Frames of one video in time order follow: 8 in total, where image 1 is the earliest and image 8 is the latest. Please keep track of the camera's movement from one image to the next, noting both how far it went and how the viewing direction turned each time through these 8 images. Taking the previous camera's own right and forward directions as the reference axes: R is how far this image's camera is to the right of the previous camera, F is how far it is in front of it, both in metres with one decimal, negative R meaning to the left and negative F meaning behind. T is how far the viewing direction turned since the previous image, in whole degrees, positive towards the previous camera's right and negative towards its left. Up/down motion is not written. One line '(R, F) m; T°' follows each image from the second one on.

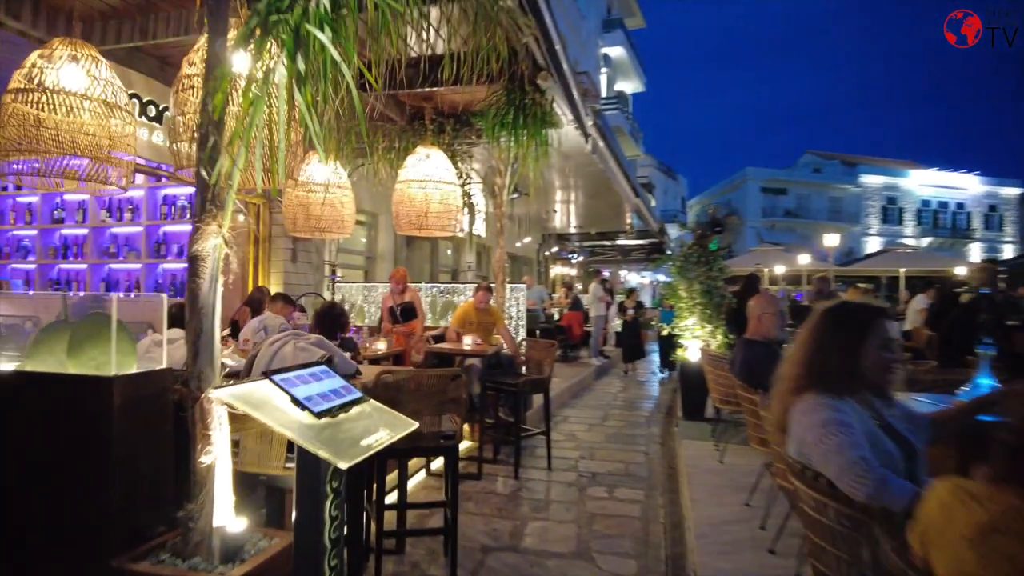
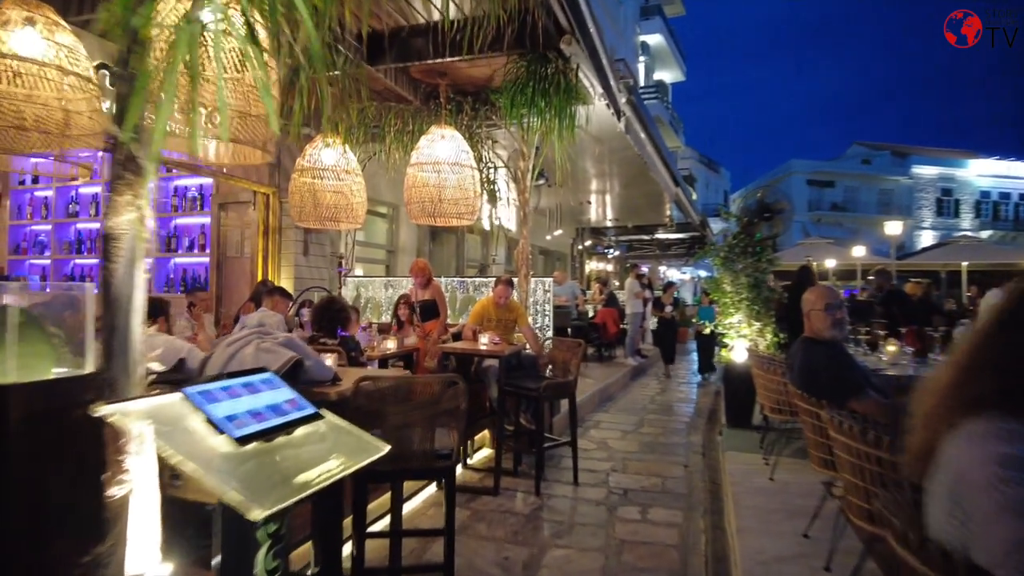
(+0.1, +0.6) m; -3°
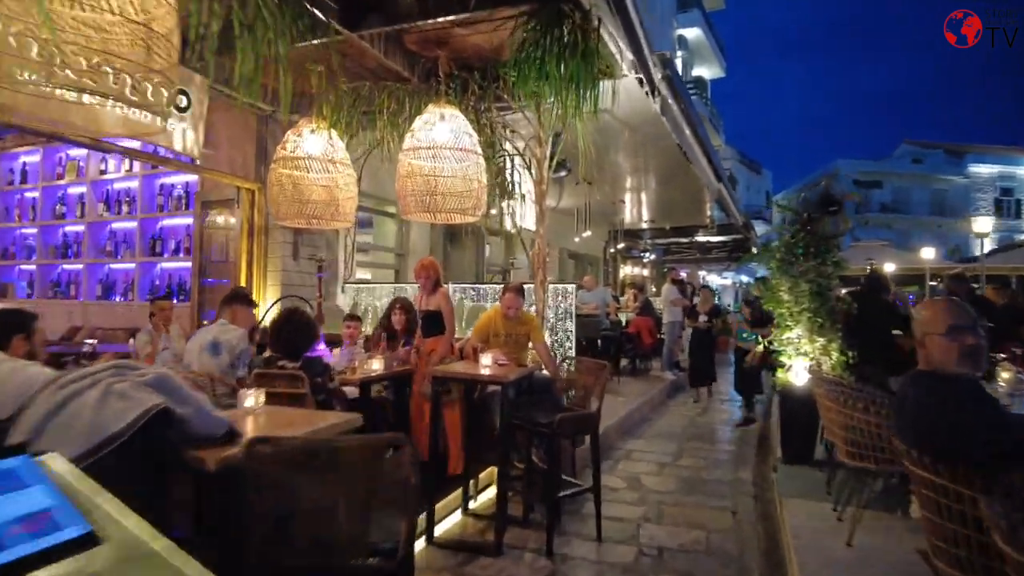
(+0.2, +0.9) m; -3°
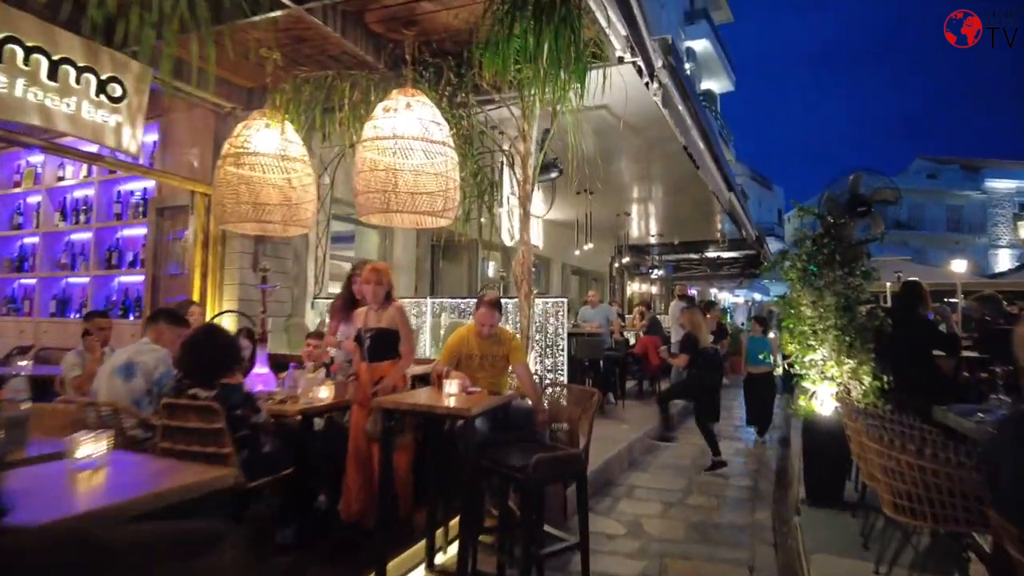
(+0.2, +0.7) m; -1°
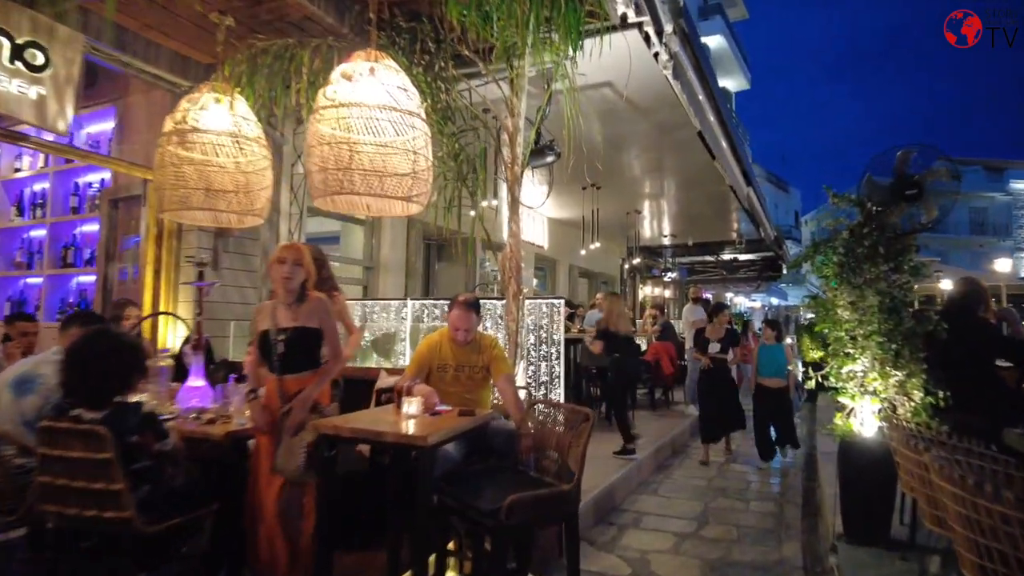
(+0.2, +0.6) m; -1°
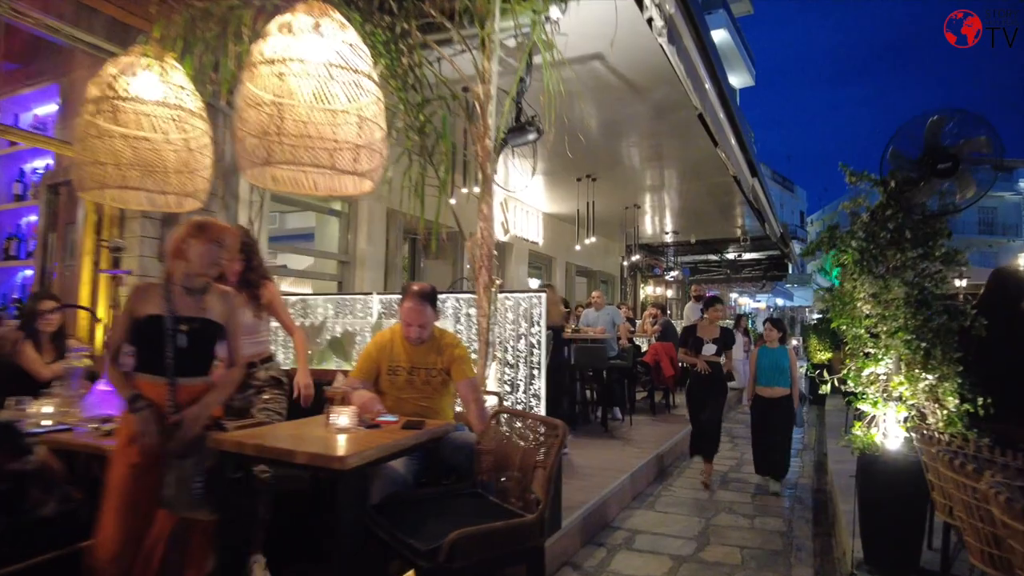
(+0.2, +0.5) m; 0°
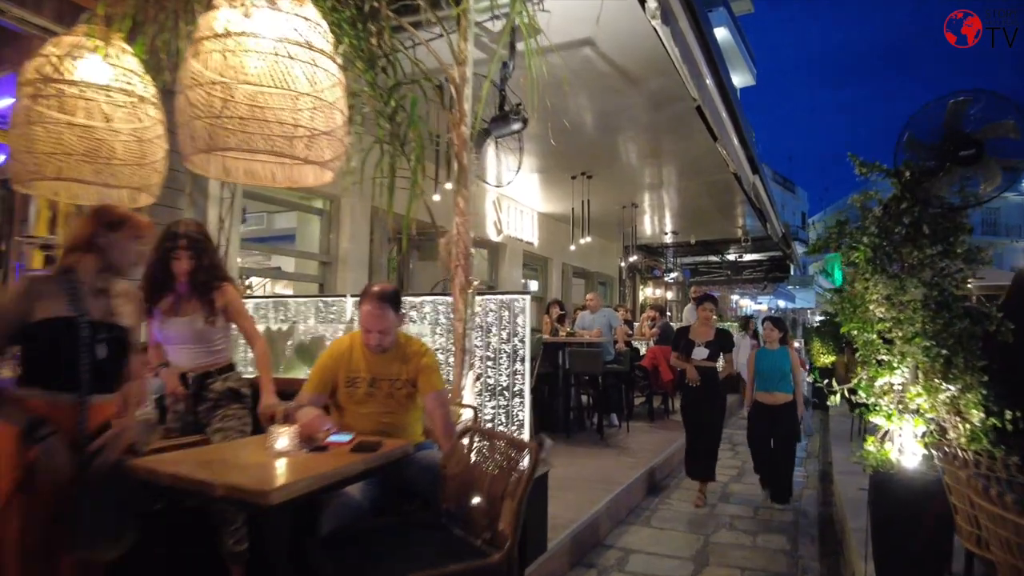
(+0.1, +0.3) m; 0°
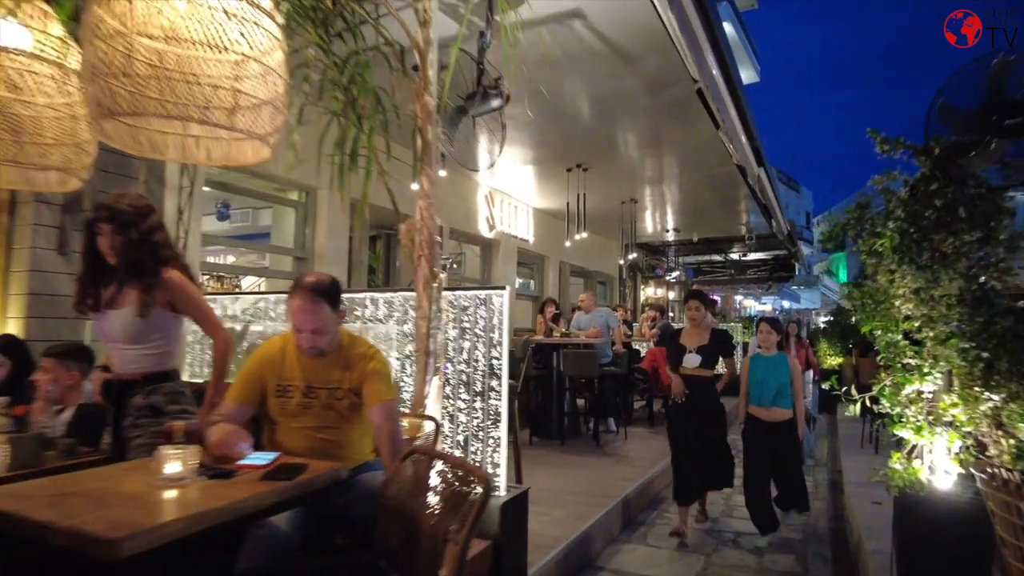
(+0.1, +0.4) m; 0°
